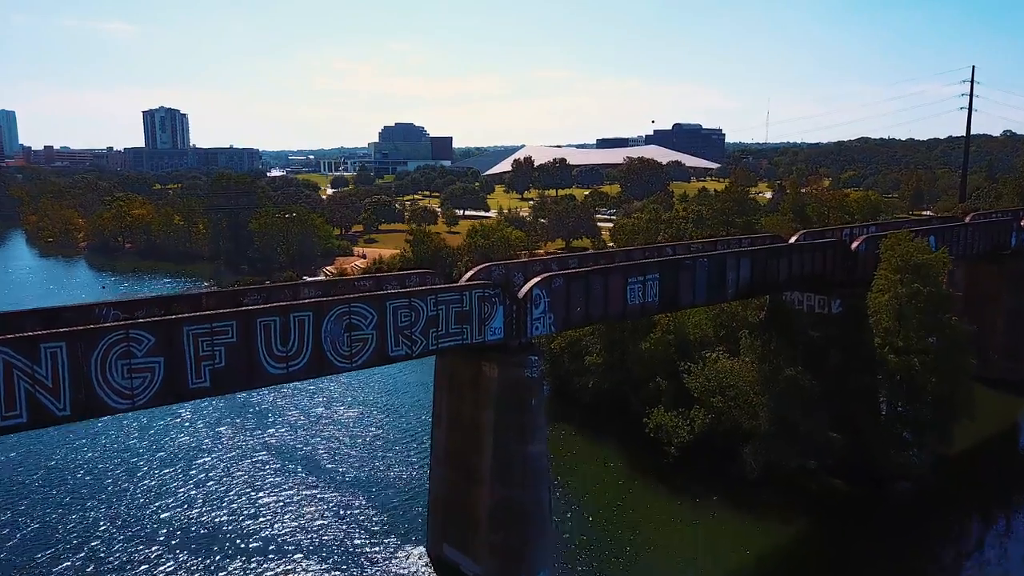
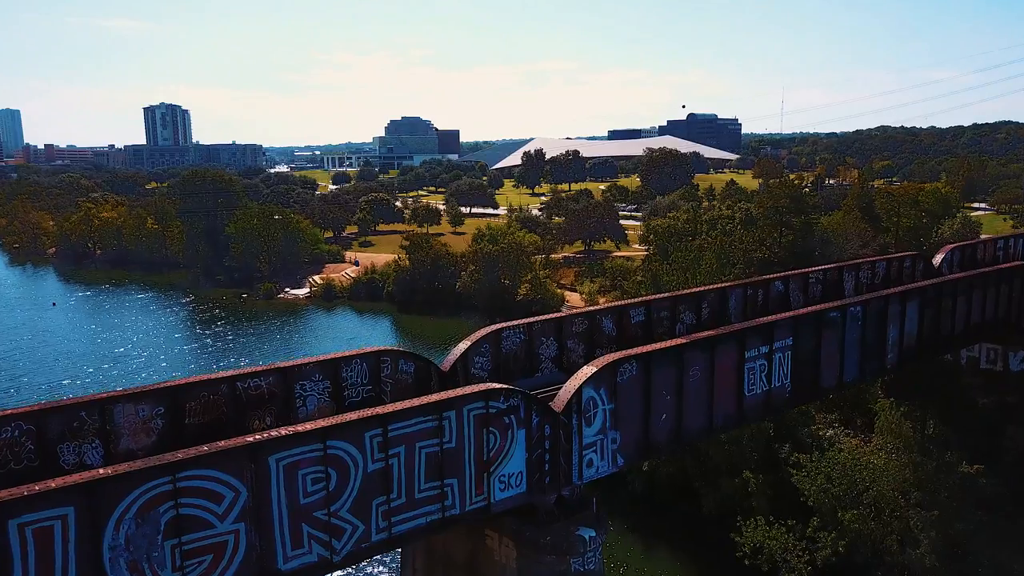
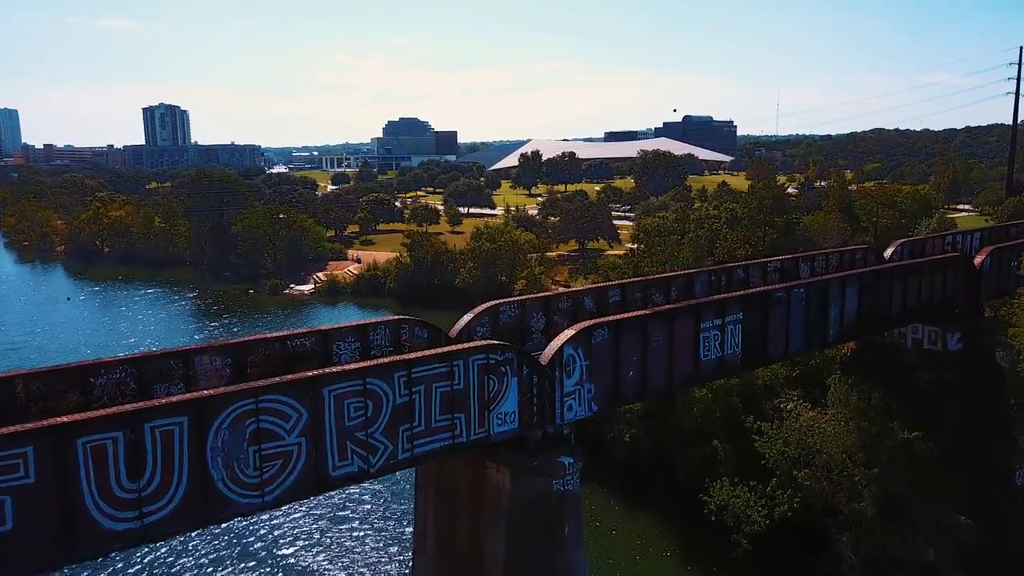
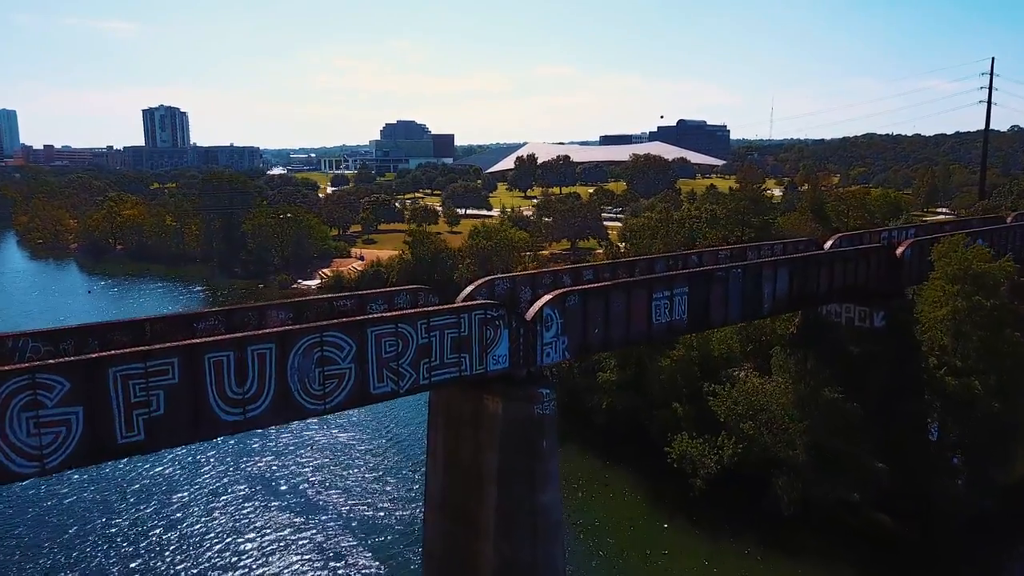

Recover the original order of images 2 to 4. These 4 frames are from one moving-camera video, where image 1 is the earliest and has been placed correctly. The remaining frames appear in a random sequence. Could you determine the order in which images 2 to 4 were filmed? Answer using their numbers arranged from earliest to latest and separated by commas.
4, 3, 2
